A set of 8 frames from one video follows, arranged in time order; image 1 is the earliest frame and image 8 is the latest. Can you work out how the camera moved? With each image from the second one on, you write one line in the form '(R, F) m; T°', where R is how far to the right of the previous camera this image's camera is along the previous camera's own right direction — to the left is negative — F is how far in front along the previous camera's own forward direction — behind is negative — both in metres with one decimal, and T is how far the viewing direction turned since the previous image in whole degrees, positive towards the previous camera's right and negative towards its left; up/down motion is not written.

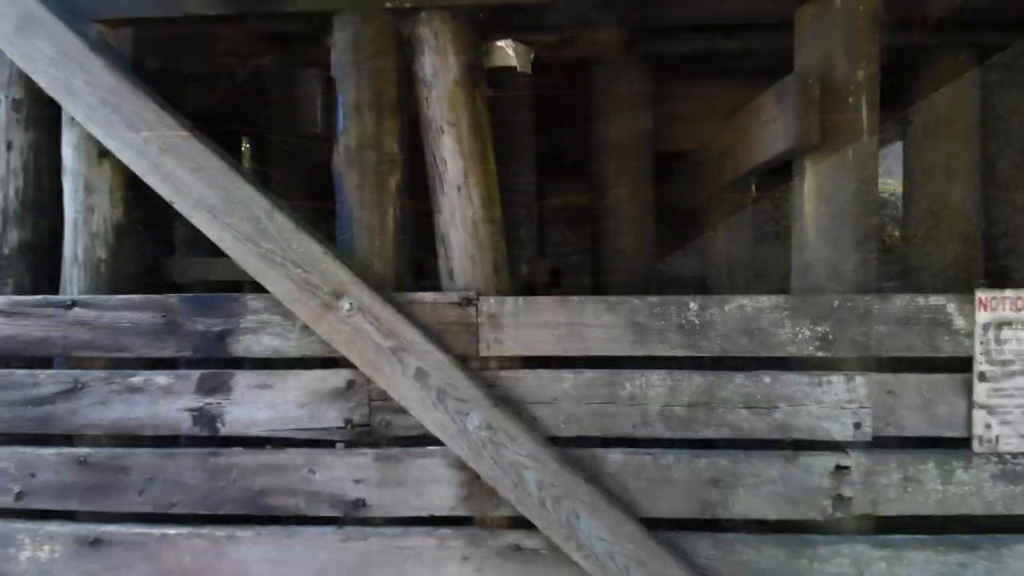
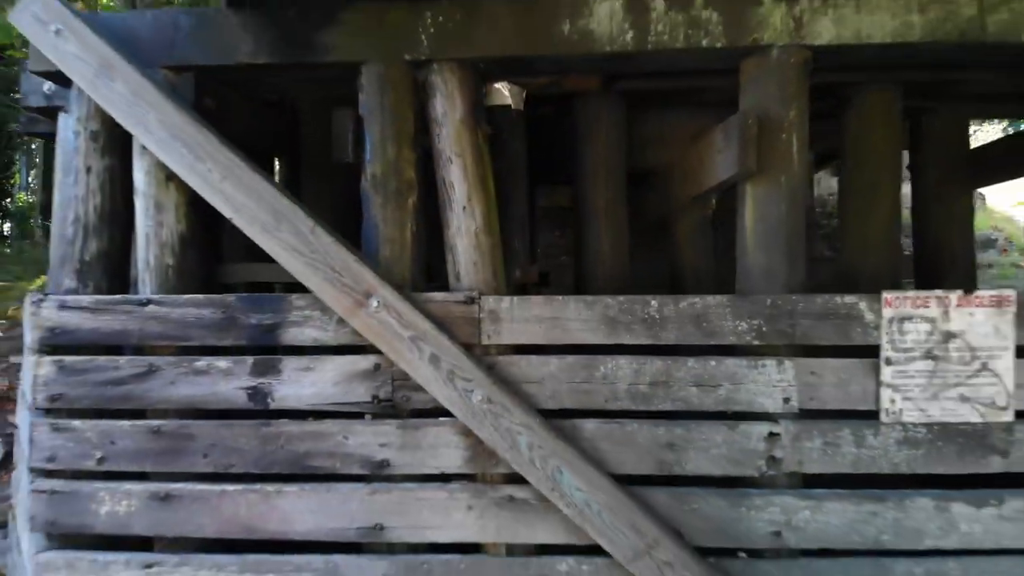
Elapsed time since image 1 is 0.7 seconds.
(0.0, -0.3) m; 0°
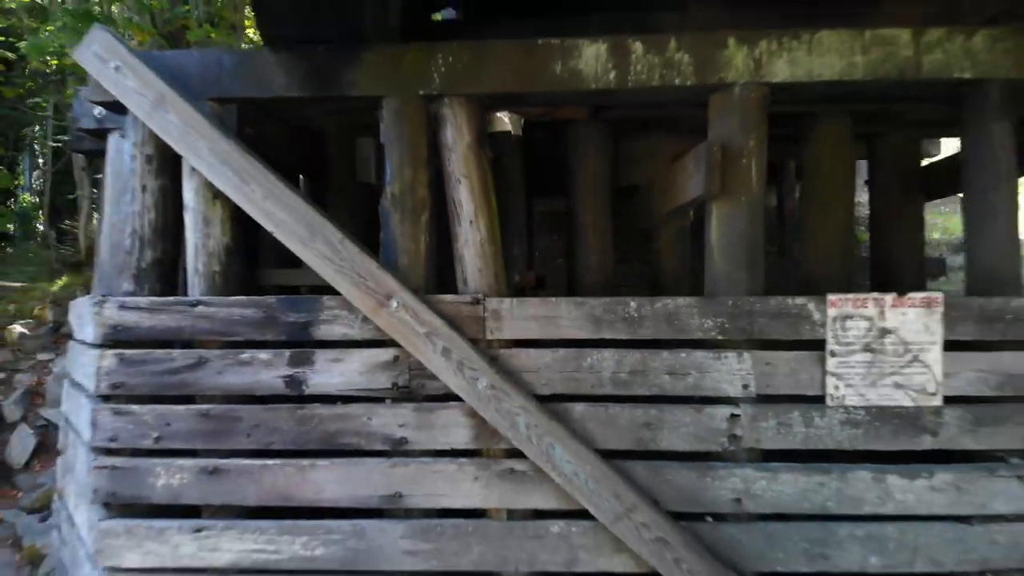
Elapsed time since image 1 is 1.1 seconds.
(0.0, -0.3) m; 0°
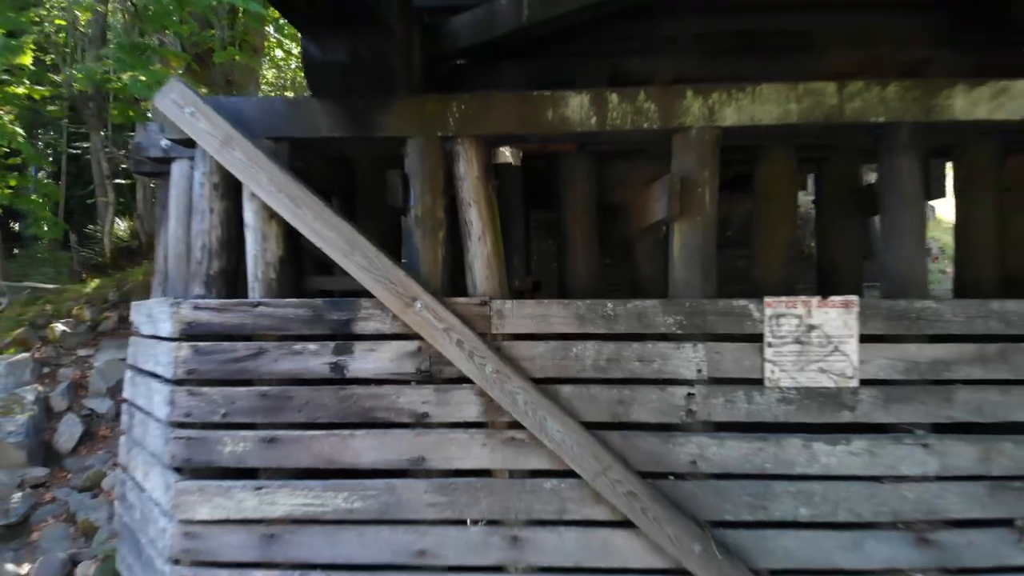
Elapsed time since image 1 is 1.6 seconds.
(0.0, -0.5) m; 0°
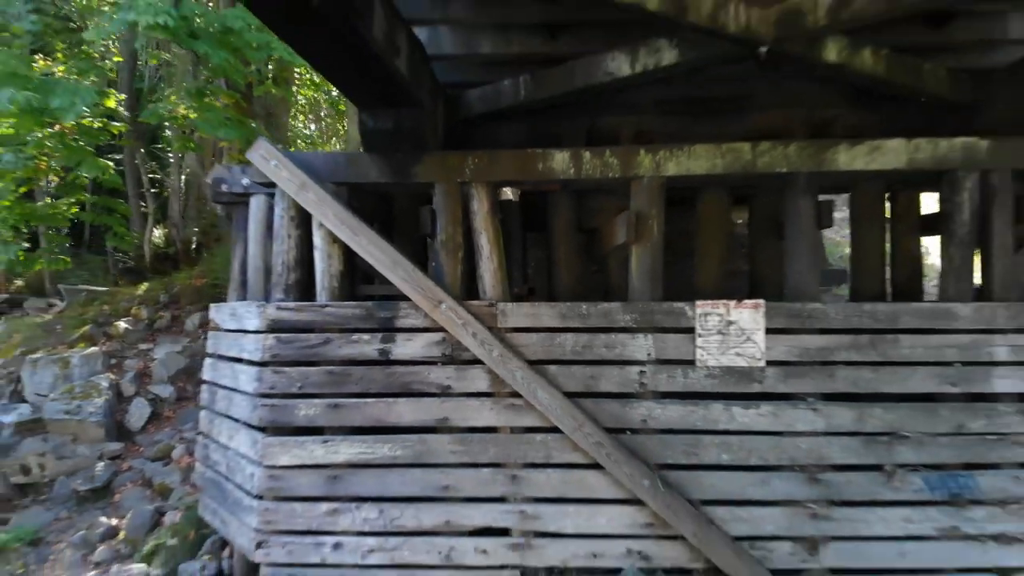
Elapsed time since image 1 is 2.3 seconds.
(0.0, -1.0) m; 0°
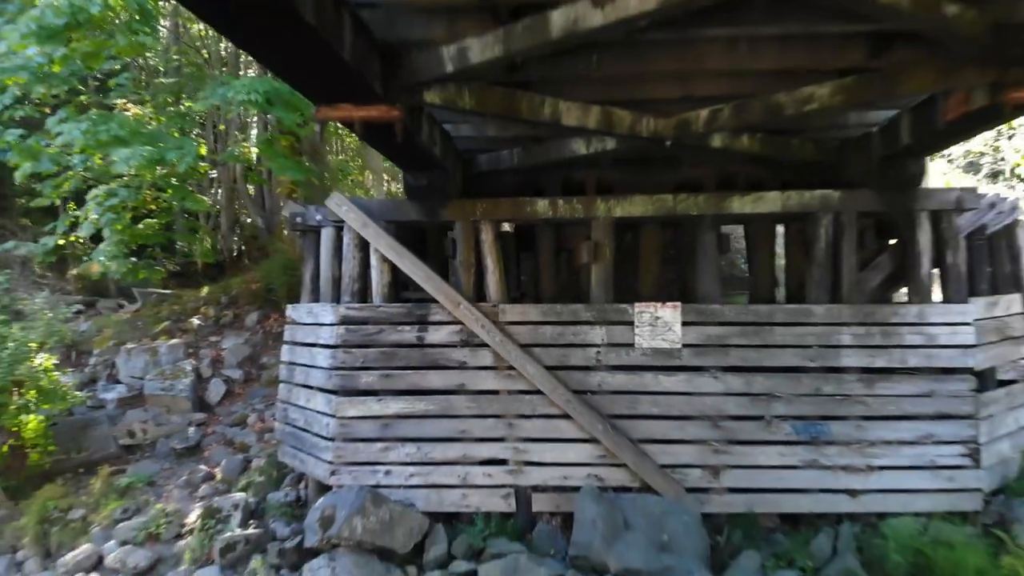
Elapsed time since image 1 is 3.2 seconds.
(+0.1, -1.7) m; 0°
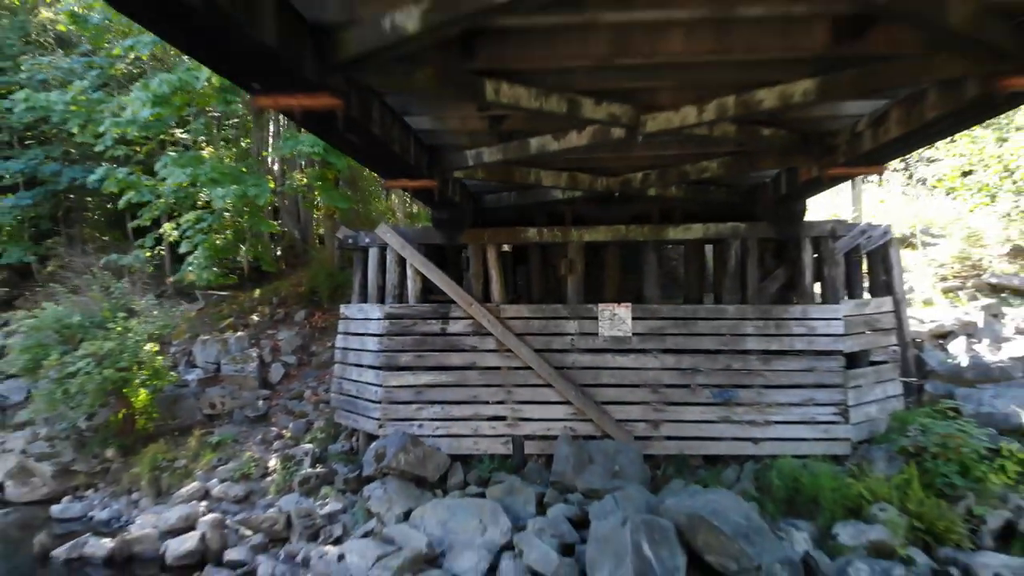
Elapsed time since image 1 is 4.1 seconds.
(0.0, -2.2) m; 0°
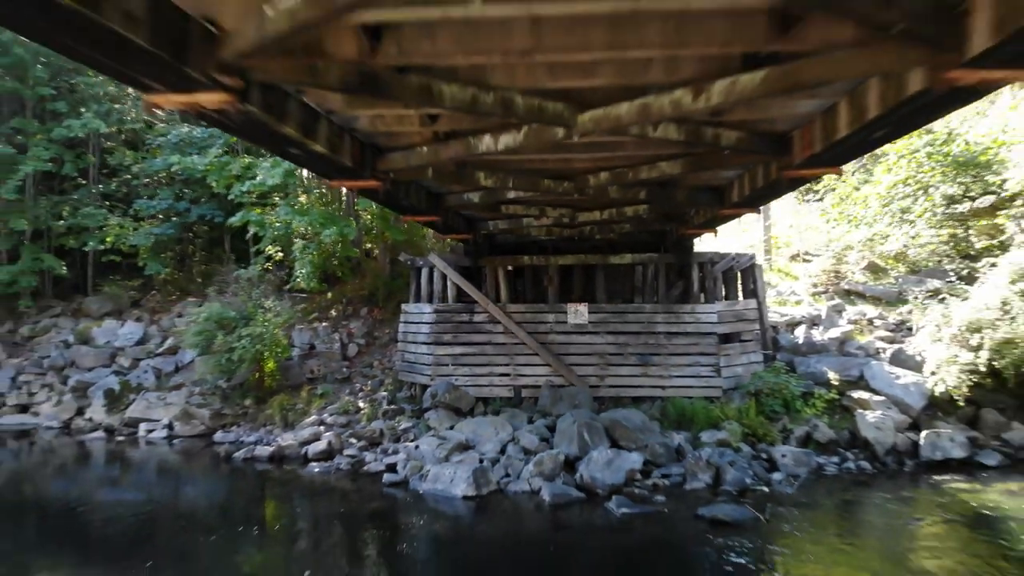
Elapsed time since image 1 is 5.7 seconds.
(0.0, -4.9) m; 0°
